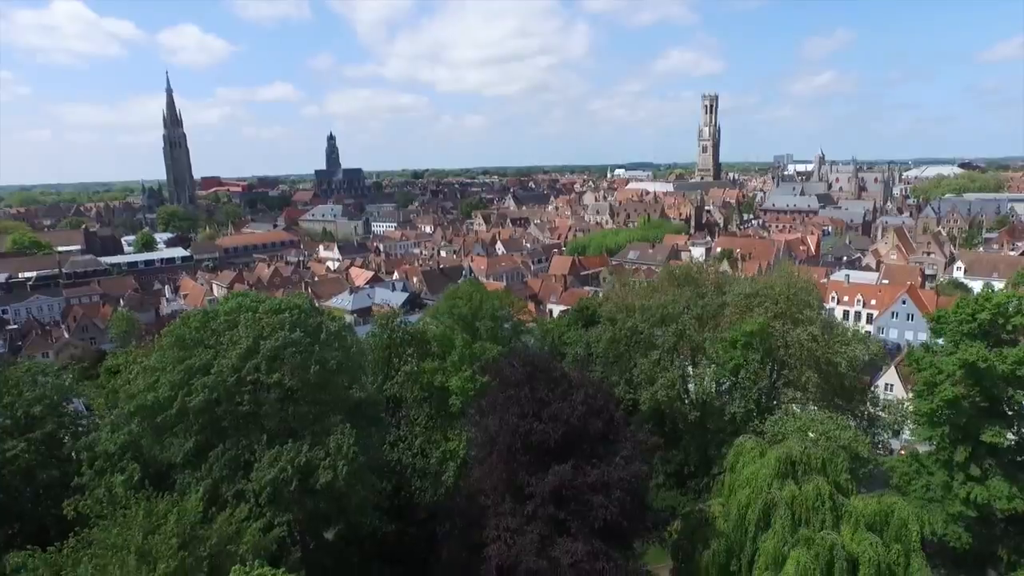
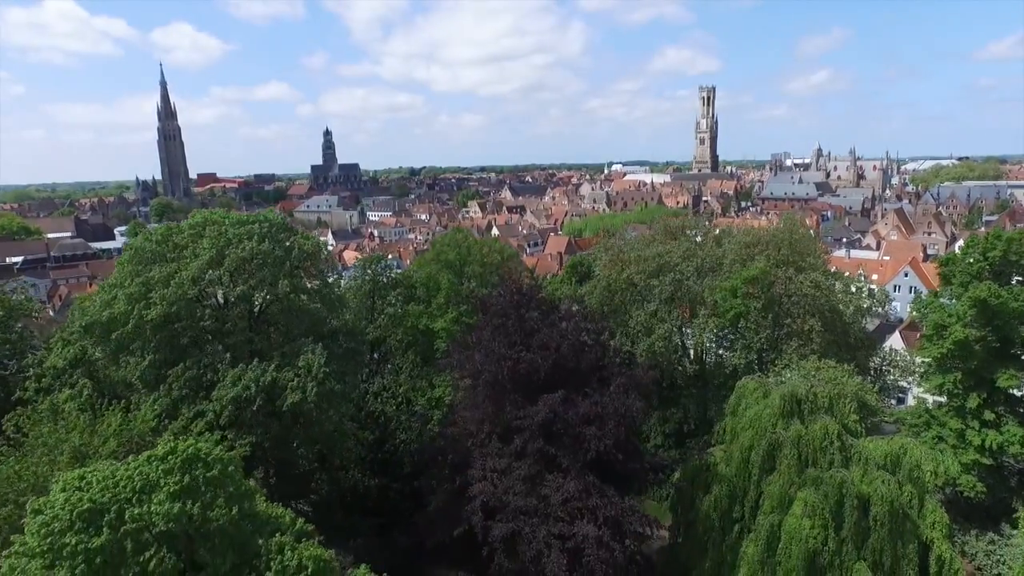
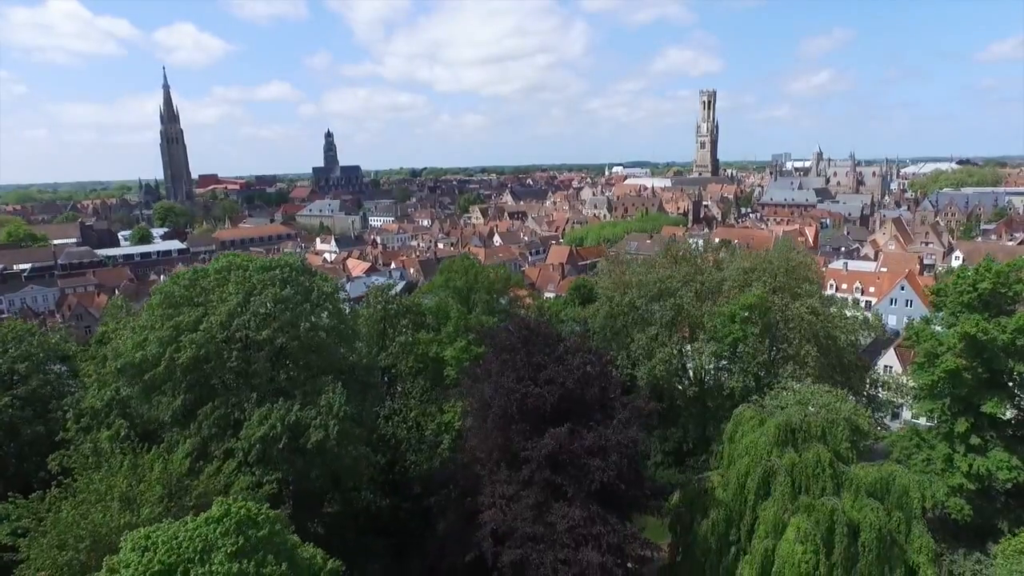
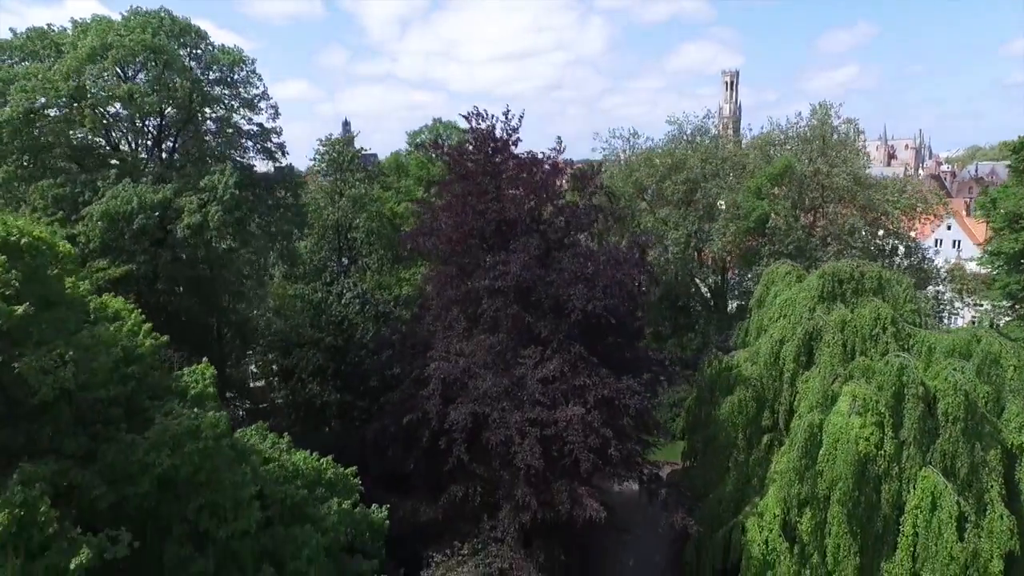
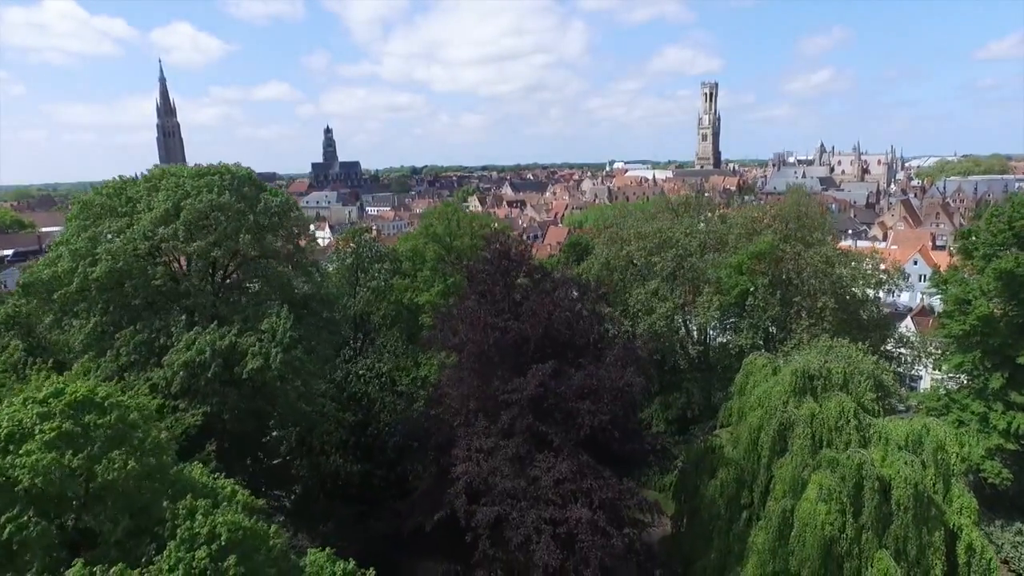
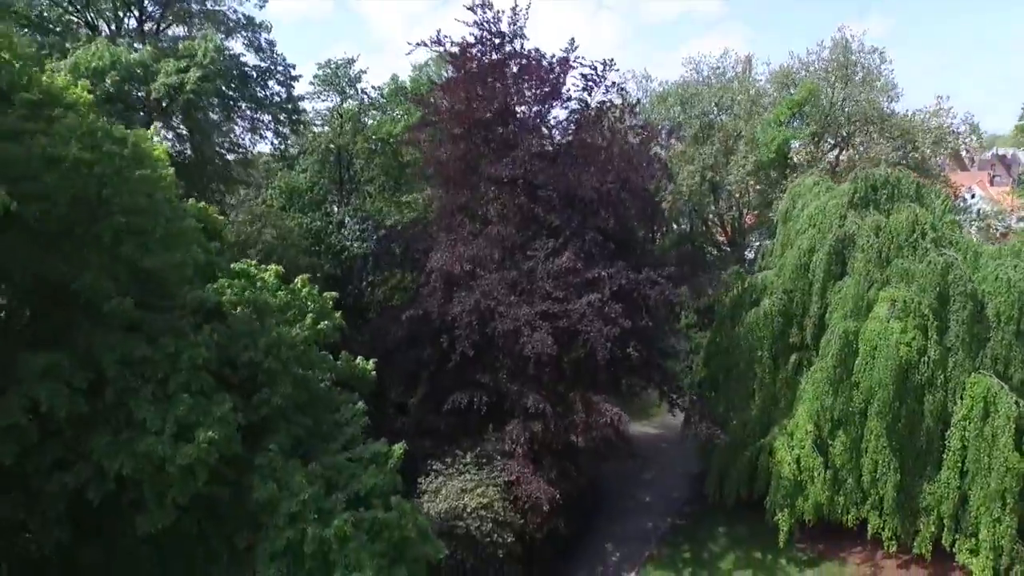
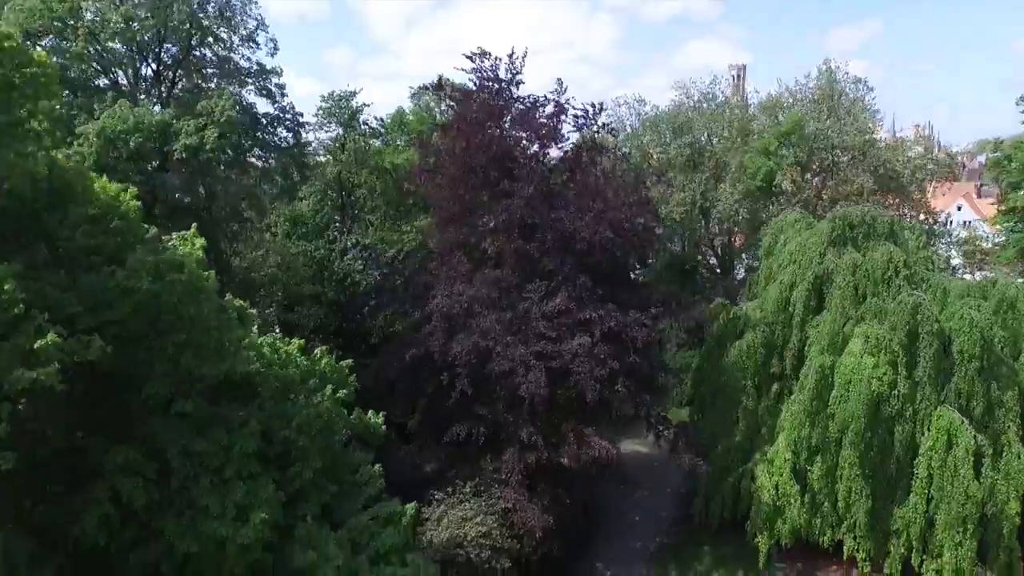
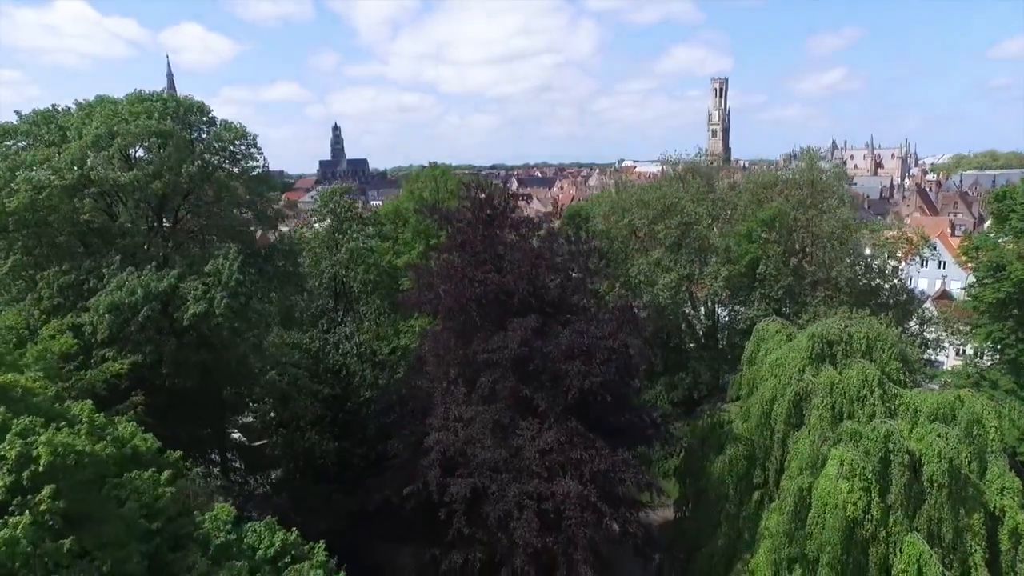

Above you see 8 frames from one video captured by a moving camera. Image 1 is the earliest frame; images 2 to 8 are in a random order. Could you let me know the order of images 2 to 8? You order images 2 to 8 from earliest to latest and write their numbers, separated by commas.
3, 2, 5, 8, 4, 7, 6
